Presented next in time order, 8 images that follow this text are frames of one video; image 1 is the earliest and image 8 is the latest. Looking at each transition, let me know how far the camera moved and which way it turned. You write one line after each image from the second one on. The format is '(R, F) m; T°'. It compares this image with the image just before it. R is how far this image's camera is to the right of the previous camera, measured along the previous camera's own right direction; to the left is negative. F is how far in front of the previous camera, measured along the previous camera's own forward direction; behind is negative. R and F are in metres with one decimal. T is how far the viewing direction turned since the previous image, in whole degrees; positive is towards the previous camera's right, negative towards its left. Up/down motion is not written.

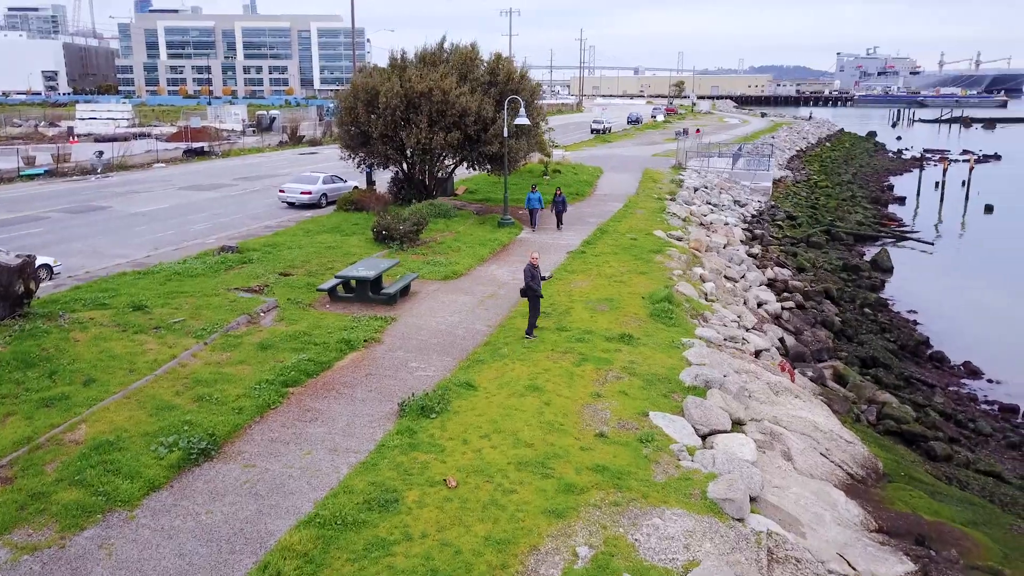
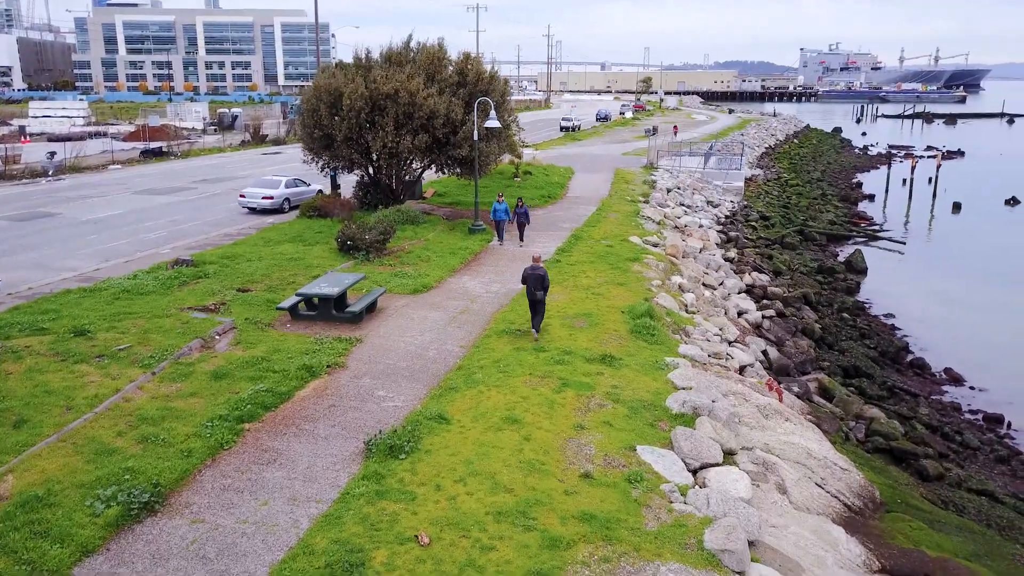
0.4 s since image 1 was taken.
(-0.1, +0.8) m; +2°
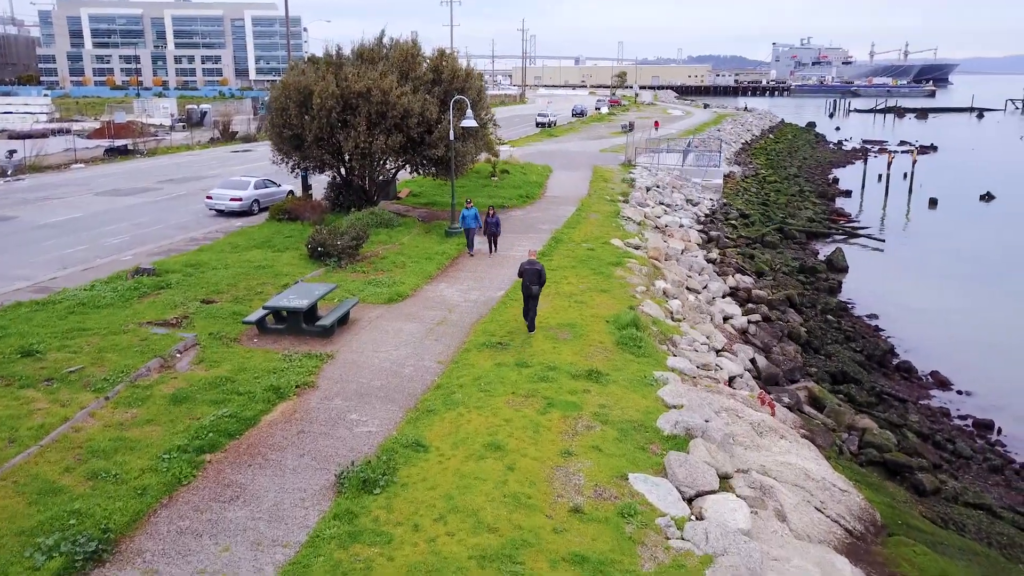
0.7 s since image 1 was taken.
(-0.1, +0.7) m; +2°
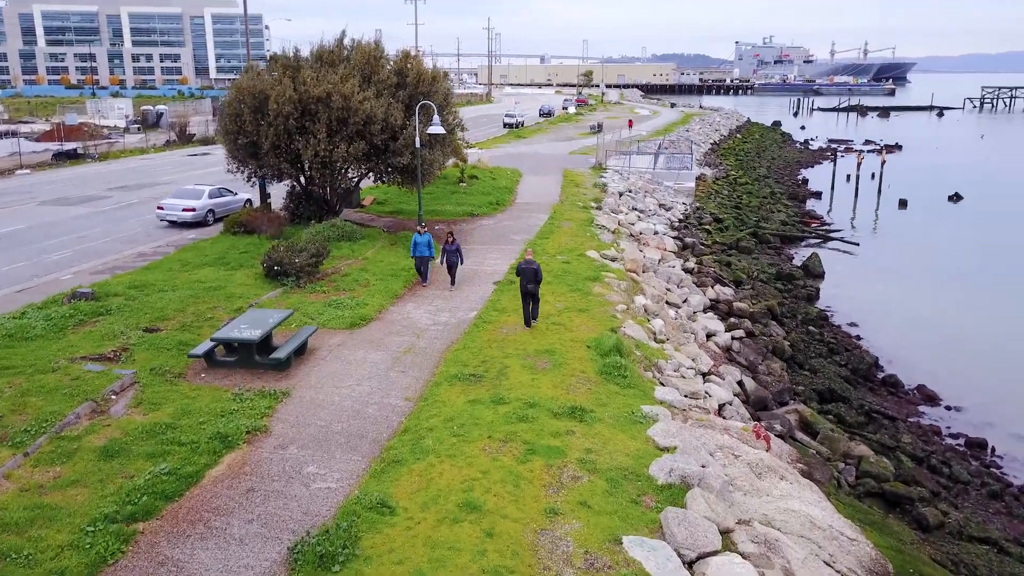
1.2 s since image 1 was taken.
(-0.1, +1.1) m; +2°
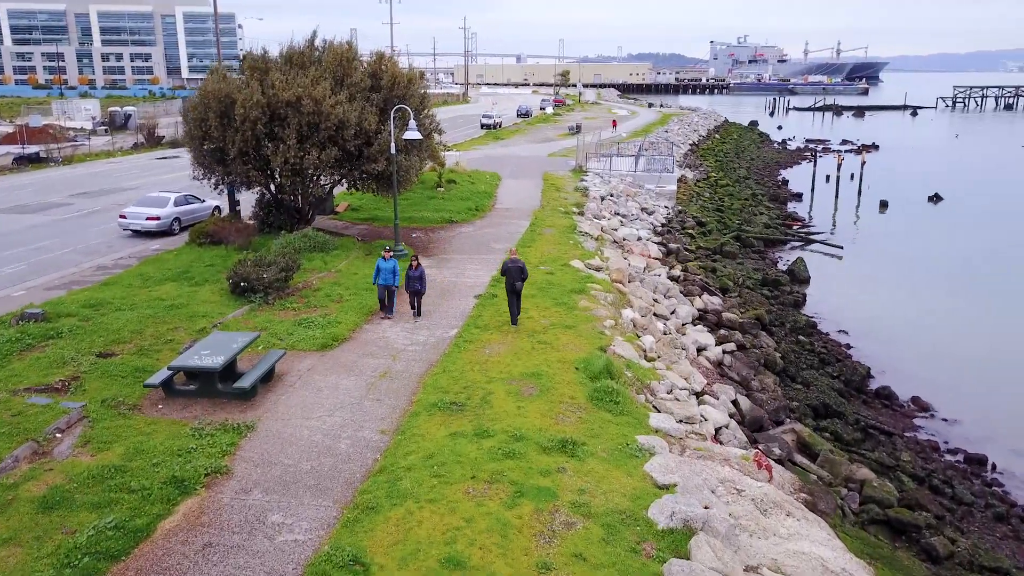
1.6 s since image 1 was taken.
(-0.1, +0.8) m; +2°
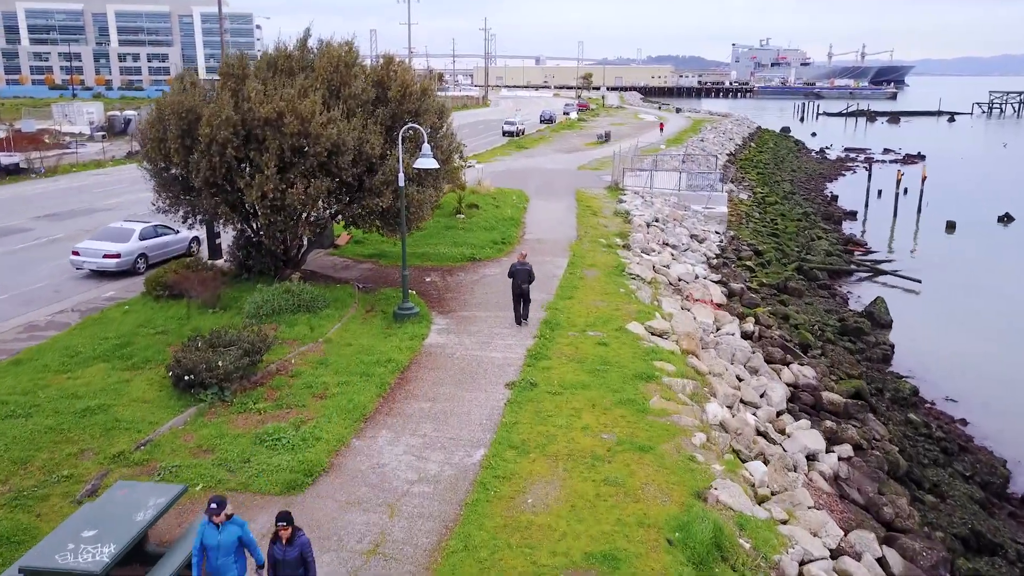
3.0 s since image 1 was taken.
(-0.4, +4.3) m; -1°
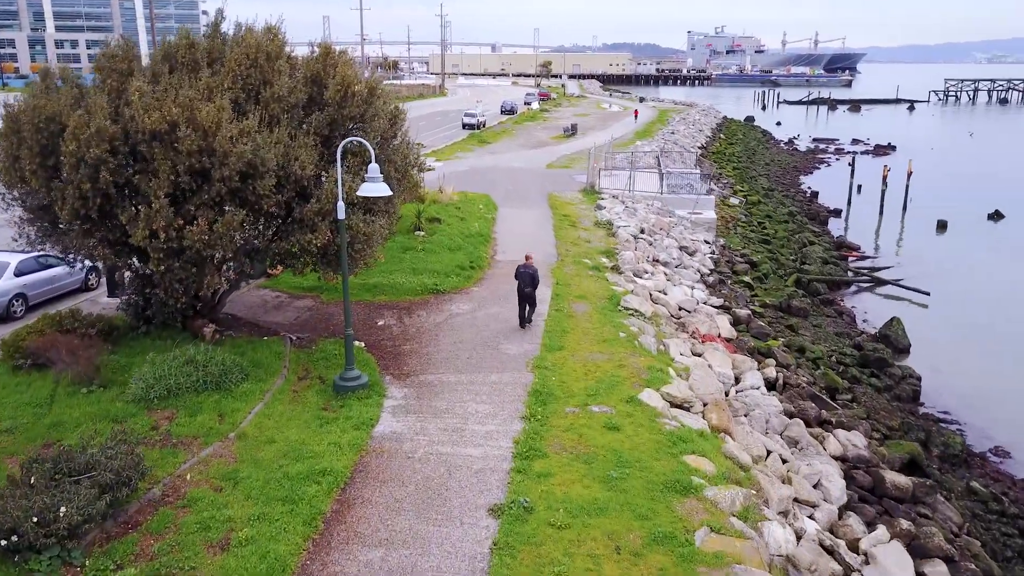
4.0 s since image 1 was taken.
(-0.3, +3.6) m; +3°
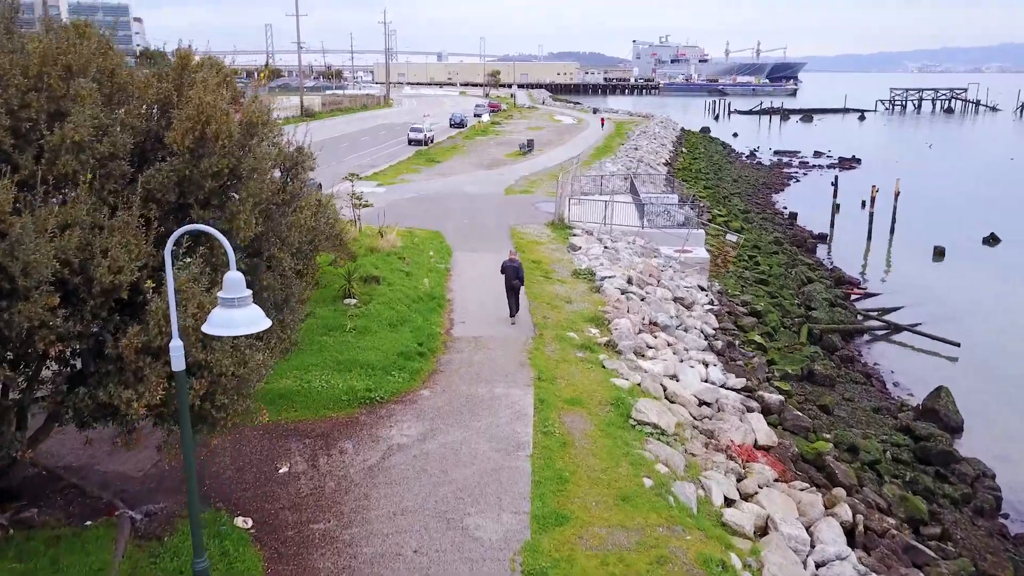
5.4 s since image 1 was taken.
(-0.2, +4.9) m; +4°
